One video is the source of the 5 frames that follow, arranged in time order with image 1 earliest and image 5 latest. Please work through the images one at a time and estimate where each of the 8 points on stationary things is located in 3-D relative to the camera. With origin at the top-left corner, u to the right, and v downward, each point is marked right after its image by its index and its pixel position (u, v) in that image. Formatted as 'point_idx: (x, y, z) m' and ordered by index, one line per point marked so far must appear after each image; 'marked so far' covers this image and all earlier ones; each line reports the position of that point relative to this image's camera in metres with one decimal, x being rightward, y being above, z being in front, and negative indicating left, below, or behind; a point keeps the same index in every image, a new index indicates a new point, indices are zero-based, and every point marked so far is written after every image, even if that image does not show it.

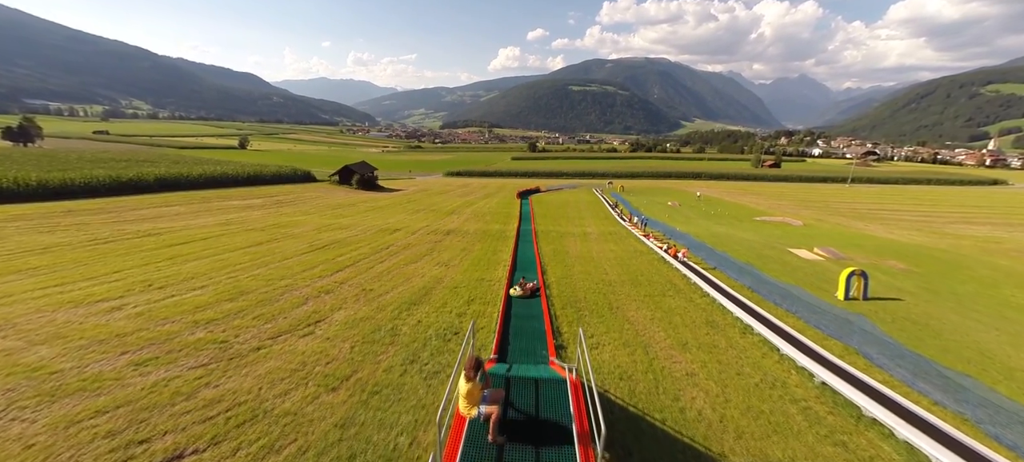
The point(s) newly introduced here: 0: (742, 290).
0: (+8.5, -2.3, +13.7) m
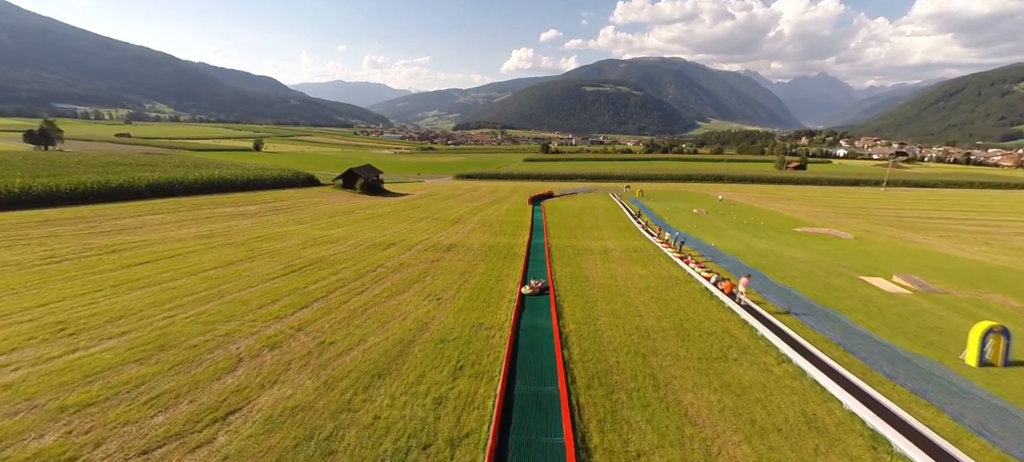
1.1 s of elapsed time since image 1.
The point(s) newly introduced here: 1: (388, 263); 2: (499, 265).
0: (+8.6, -3.3, +10.0) m
1: (-6.6, -1.7, +19.6) m
2: (-0.7, -1.8, +19.8) m
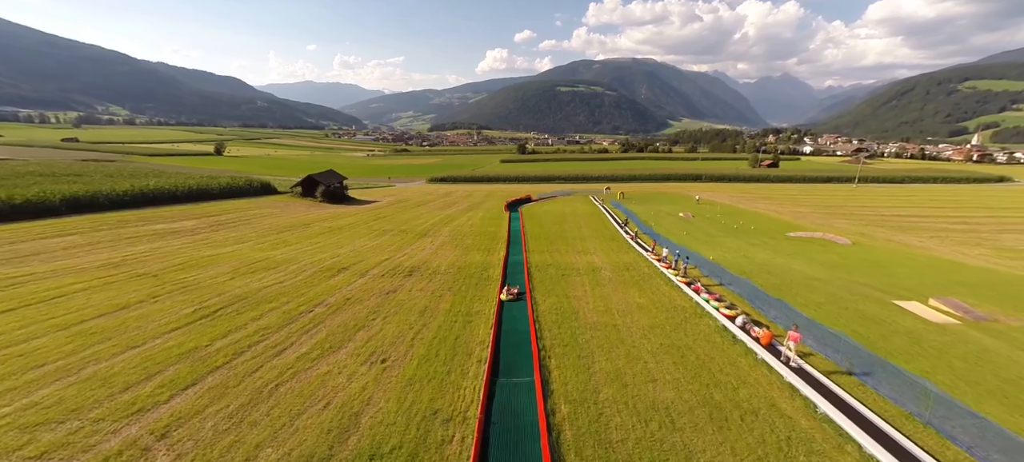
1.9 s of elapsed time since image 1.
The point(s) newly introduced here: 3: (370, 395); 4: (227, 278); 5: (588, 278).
0: (+8.0, -4.1, +7.1) m
1: (-7.7, -2.9, +15.8) m
2: (-1.9, -2.8, +16.4) m
3: (-3.3, -3.9, +8.9) m
4: (-14.4, -2.4, +18.9) m
5: (+3.8, -2.4, +18.9) m
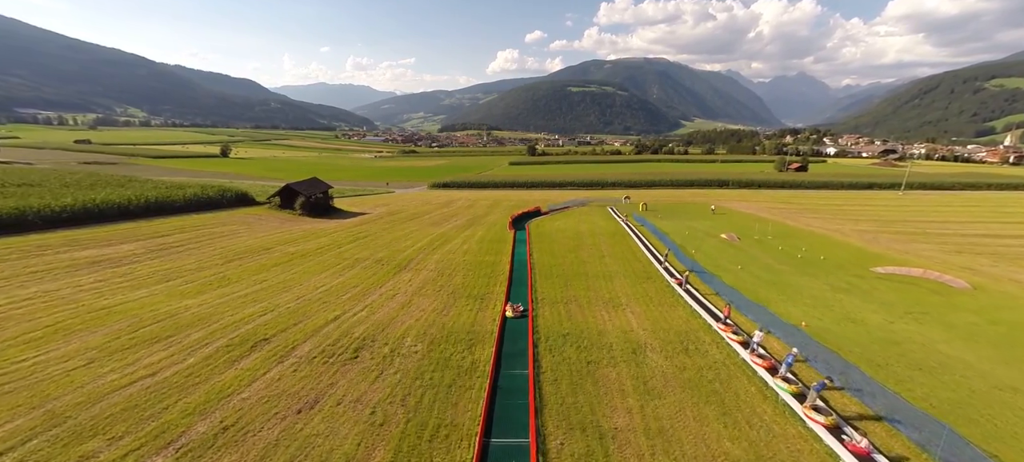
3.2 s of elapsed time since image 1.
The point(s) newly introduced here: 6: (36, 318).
0: (+7.6, -6.2, +0.3) m
1: (-7.9, -5.0, +9.4) m
2: (-2.1, -4.9, +9.8) m
3: (-3.7, -5.9, +2.3) m
4: (-14.5, -4.4, +12.7) m
5: (+3.7, -4.5, +12.1) m
6: (-21.0, -3.8, +16.7) m
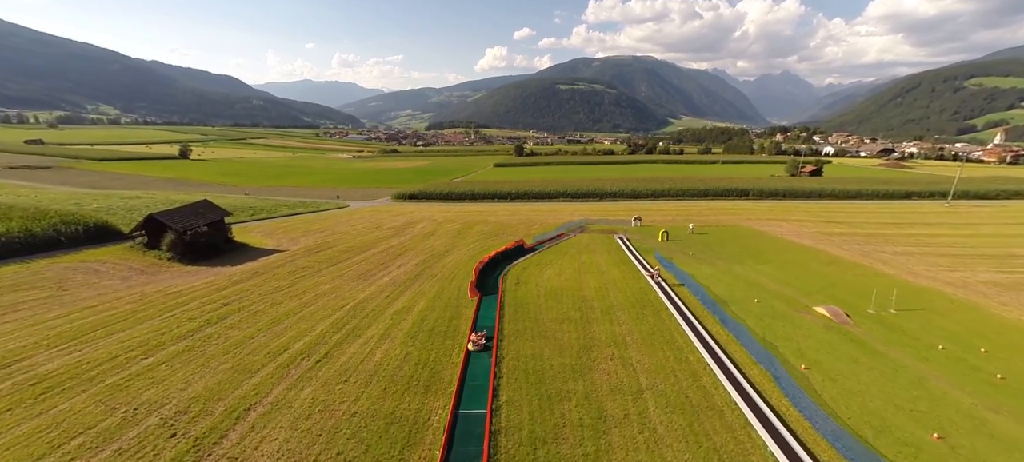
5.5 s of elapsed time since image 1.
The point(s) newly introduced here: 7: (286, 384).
0: (+6.5, -10.3, -12.6) m
1: (-9.3, -9.1, -3.9) m
2: (-3.5, -9.0, -3.3) m
3: (-4.9, -10.0, -10.8) m
4: (-16.0, -8.6, -0.8) m
5: (+2.2, -8.5, -0.8) m
6: (-22.6, -7.9, +3.1) m
7: (-8.5, -5.8, +14.4) m
